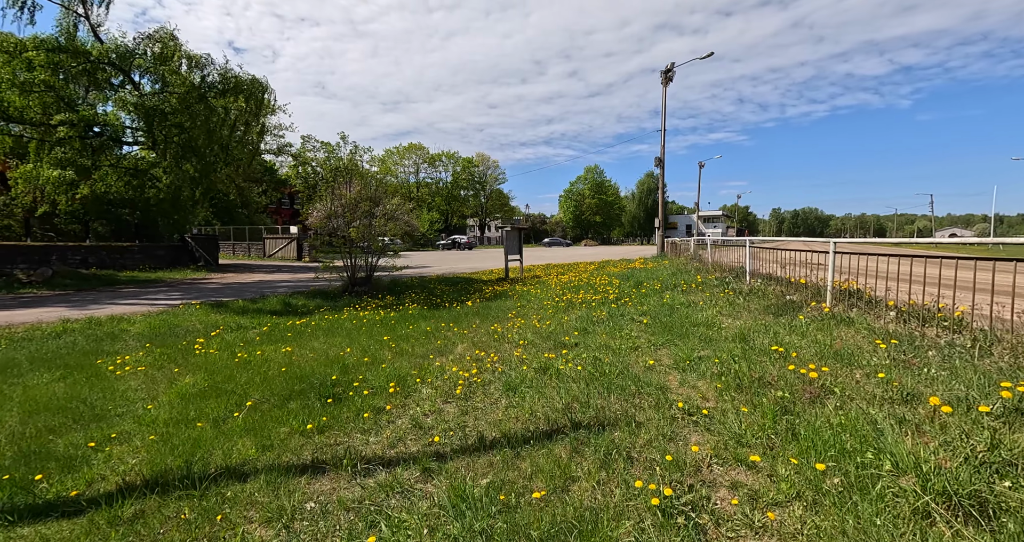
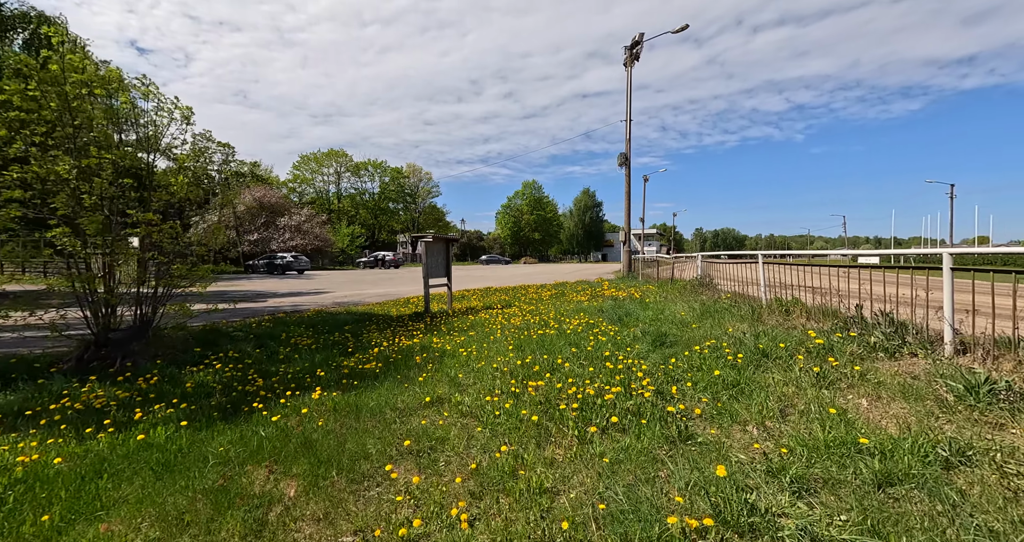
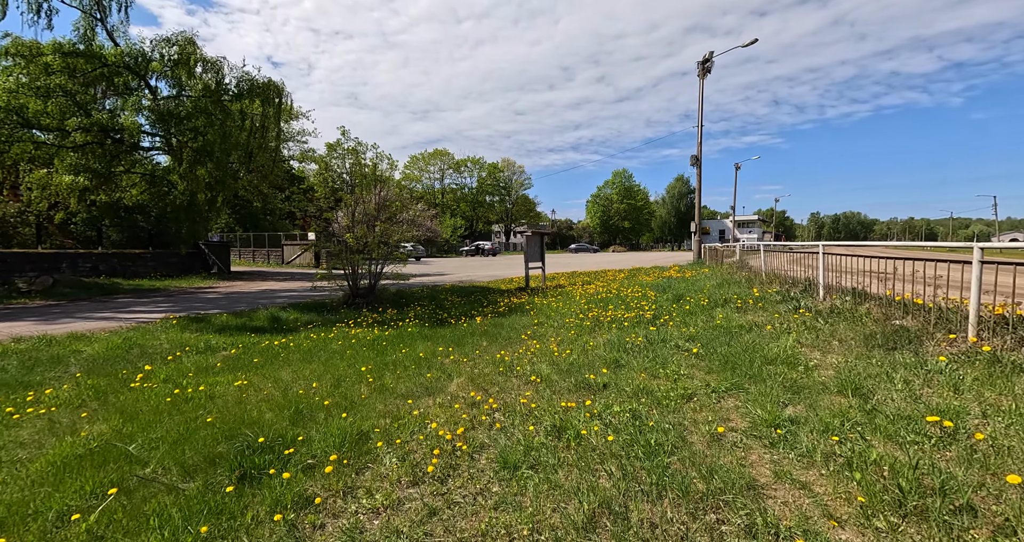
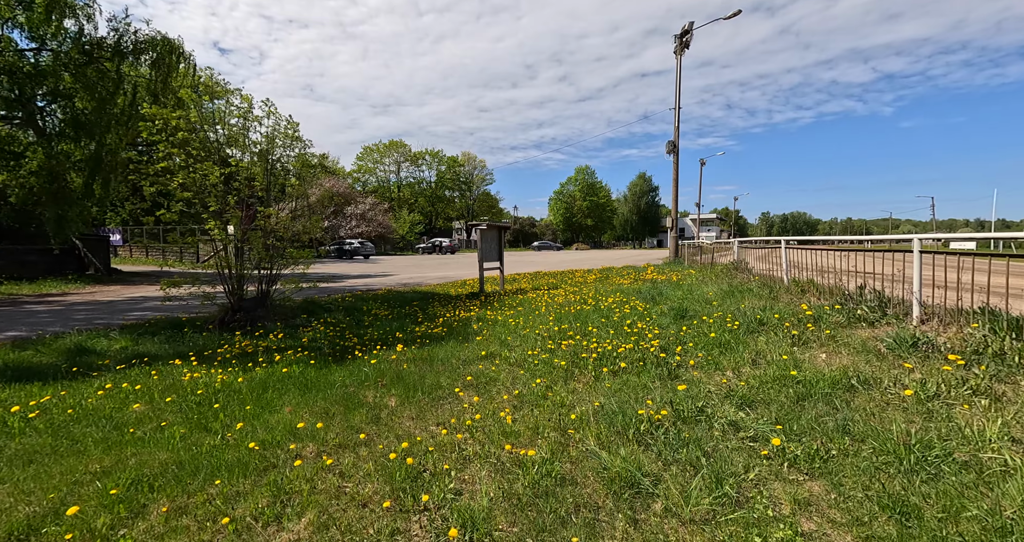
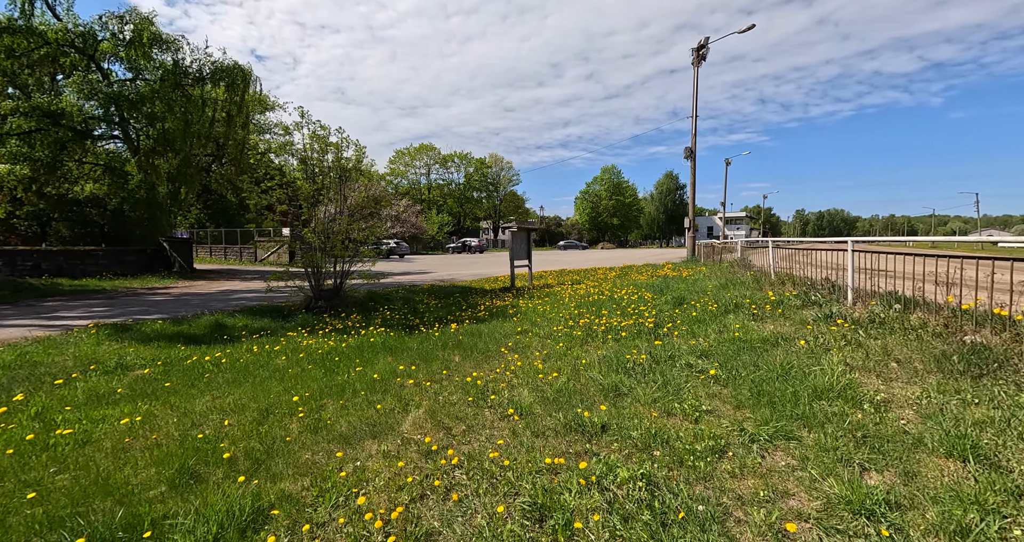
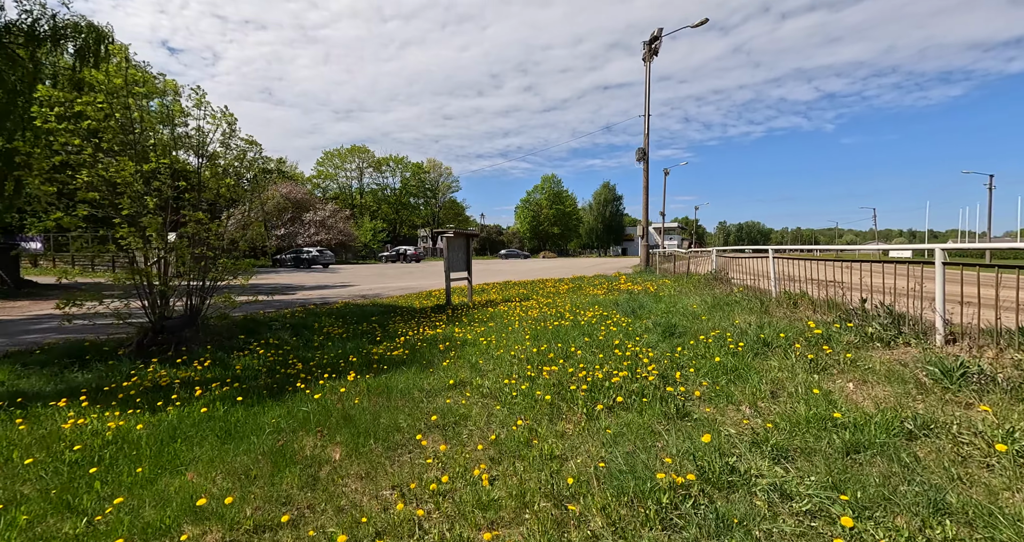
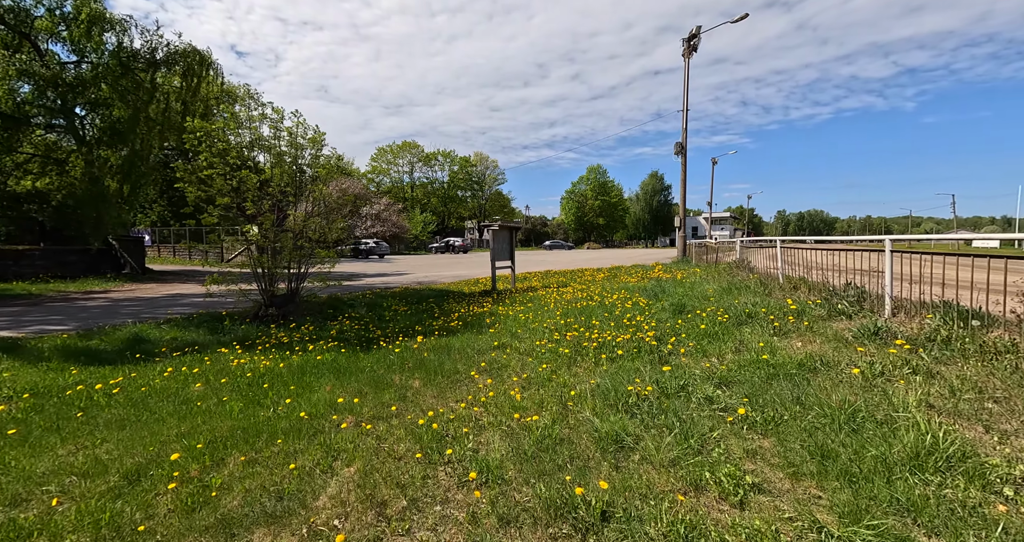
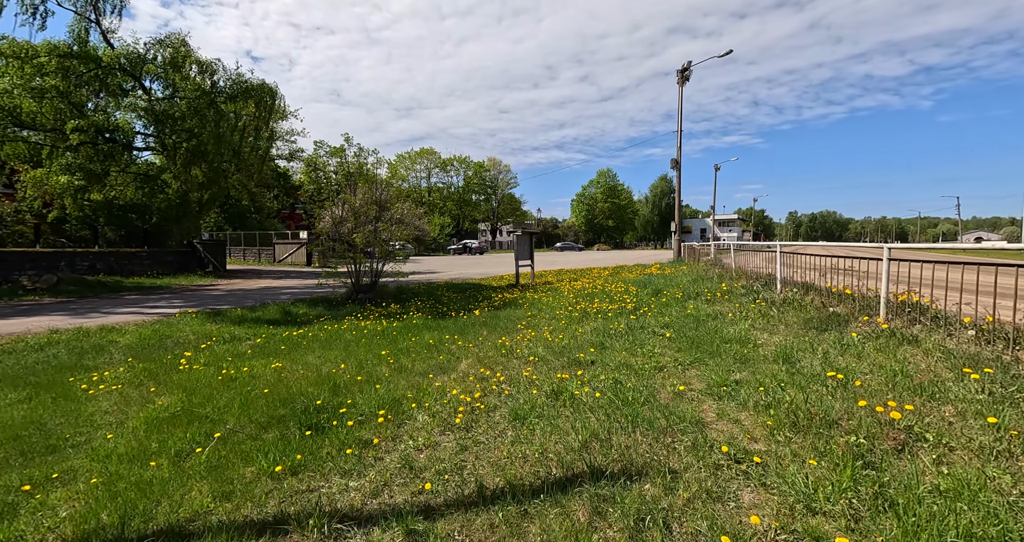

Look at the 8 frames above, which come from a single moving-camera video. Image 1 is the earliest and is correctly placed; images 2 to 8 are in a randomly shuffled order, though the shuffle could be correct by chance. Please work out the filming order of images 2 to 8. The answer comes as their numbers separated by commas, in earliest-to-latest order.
8, 3, 5, 7, 4, 6, 2
